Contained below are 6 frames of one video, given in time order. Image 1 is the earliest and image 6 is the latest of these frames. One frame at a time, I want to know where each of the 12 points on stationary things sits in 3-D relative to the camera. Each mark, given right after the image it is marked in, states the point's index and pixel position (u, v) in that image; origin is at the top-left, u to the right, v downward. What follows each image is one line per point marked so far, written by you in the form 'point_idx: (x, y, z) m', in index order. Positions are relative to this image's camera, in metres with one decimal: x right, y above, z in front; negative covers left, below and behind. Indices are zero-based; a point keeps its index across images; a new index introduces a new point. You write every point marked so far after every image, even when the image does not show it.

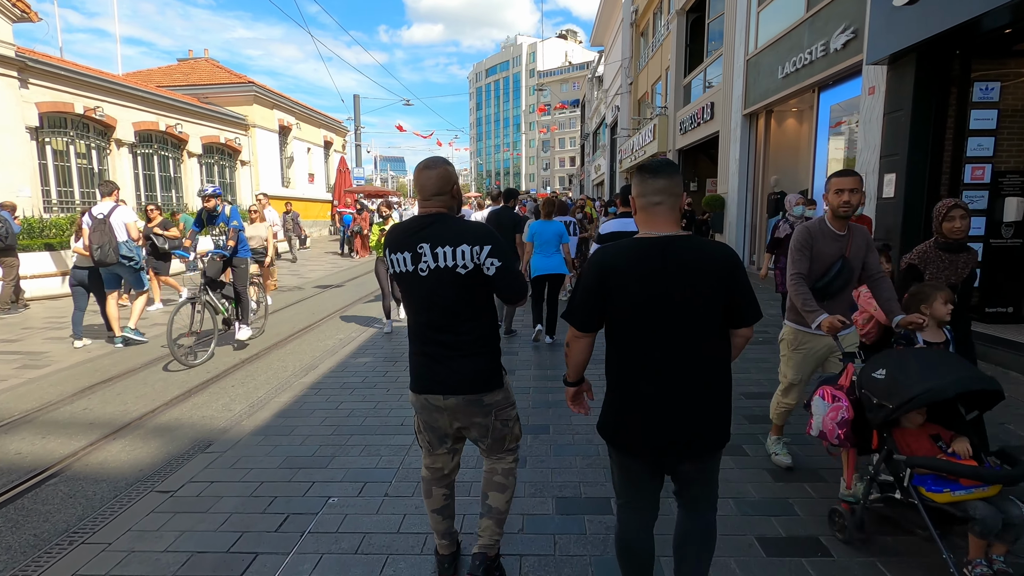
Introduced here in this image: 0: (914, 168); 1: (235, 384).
0: (+5.1, +1.5, +6.7) m
1: (-2.8, -1.0, +5.5) m
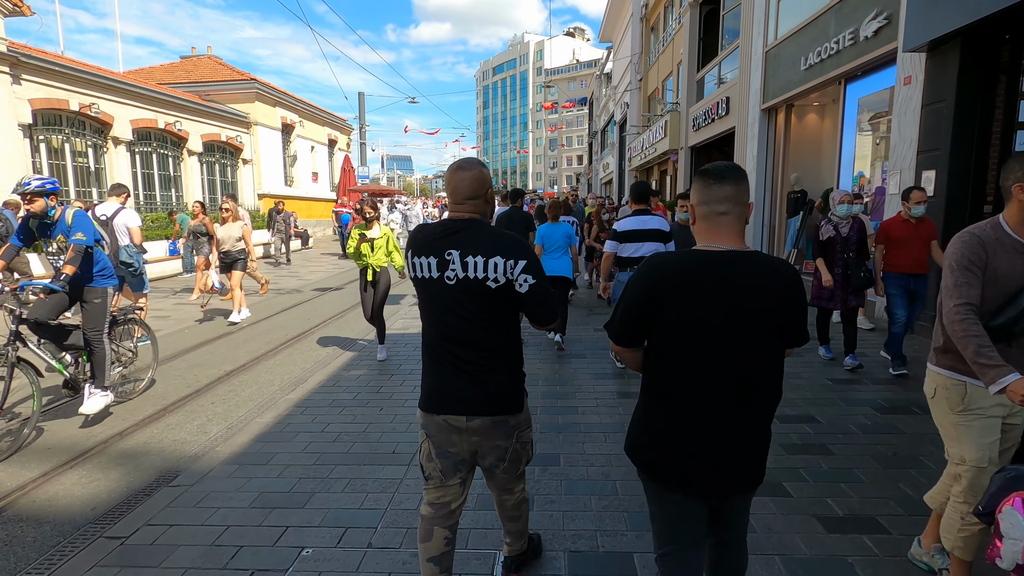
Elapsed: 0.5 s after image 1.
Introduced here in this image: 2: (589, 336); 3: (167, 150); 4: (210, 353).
0: (+5.1, +1.4, +6.2) m
1: (-2.8, -1.1, +5.0) m
2: (+1.0, -0.7, +7.2) m
3: (-11.2, +4.5, +17.4) m
4: (-3.7, -0.8, +6.6) m
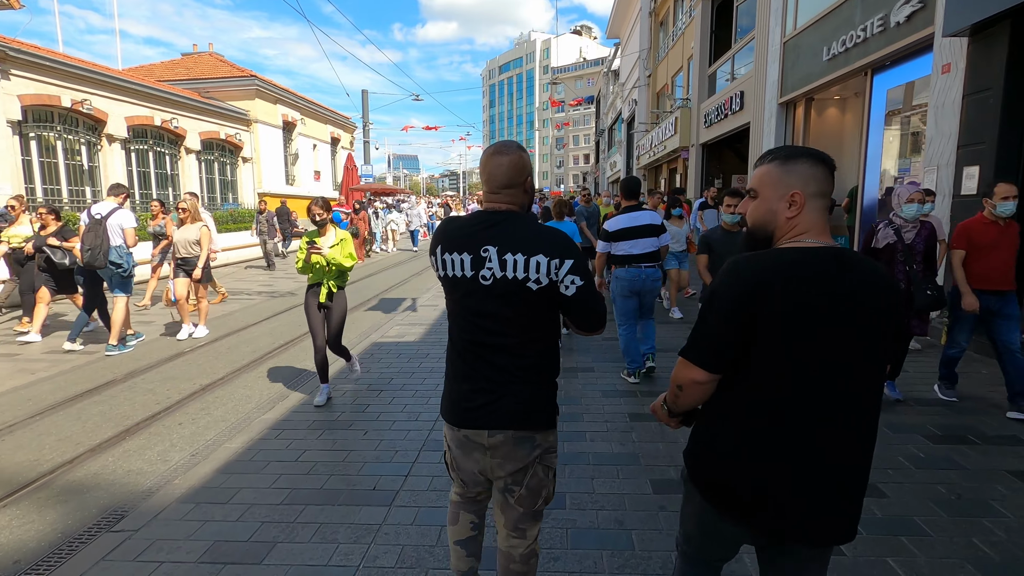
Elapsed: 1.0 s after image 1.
0: (+5.2, +1.3, +5.6) m
1: (-2.8, -1.1, +4.5) m
2: (+1.1, -0.7, +6.7) m
3: (-11.1, +4.4, +17.0) m
4: (-3.7, -0.9, +6.1) m
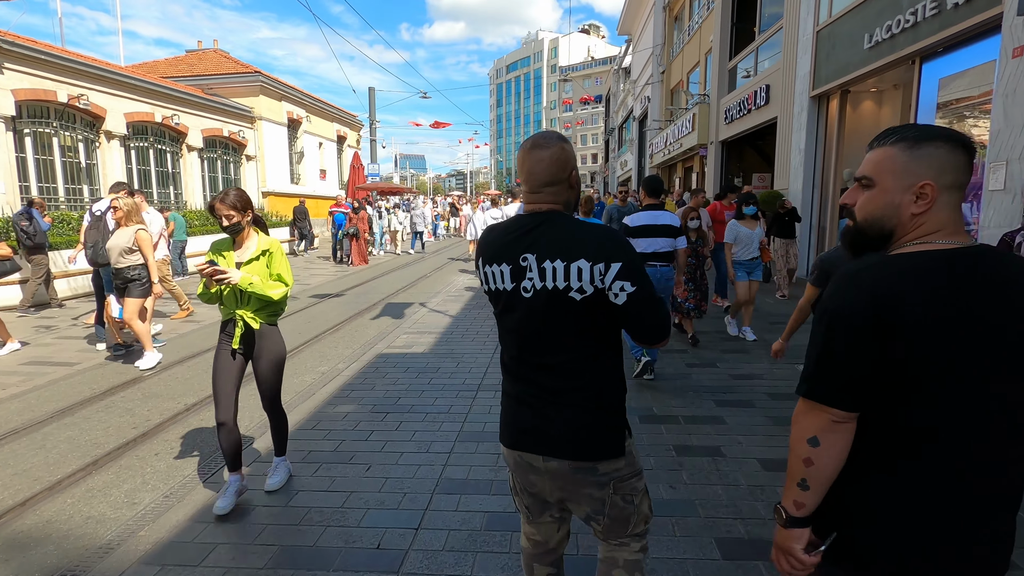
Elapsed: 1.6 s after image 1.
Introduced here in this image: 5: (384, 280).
0: (+5.4, +1.2, +4.9) m
1: (-2.6, -1.2, +4.0) m
2: (+1.3, -0.8, +6.1) m
3: (-10.7, +4.4, +16.6) m
4: (-3.5, -0.9, +5.6) m
5: (-2.8, +0.2, +11.9) m
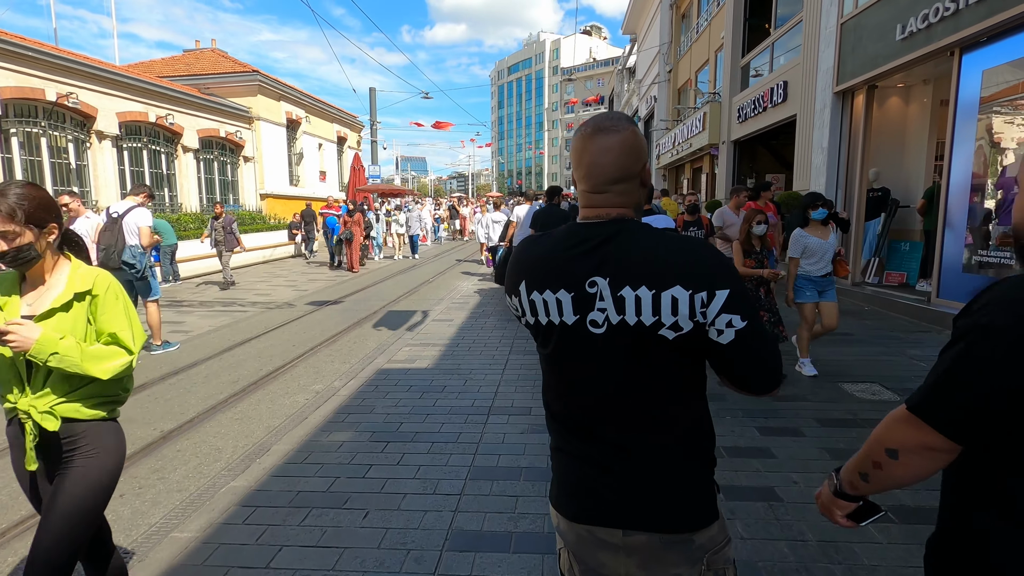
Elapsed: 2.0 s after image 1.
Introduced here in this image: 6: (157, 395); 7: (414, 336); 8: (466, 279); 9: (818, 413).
0: (+5.5, +1.2, +4.4) m
1: (-2.5, -1.3, +3.4) m
2: (+1.4, -0.9, +5.6) m
3: (-10.6, +4.2, +16.1) m
4: (-3.4, -1.0, +5.0) m
5: (-2.7, +0.1, +11.4) m
6: (-3.4, -1.0, +5.1) m
7: (-1.4, -0.7, +7.4) m
8: (-1.1, +0.2, +12.6) m
9: (+2.5, -1.0, +4.4) m
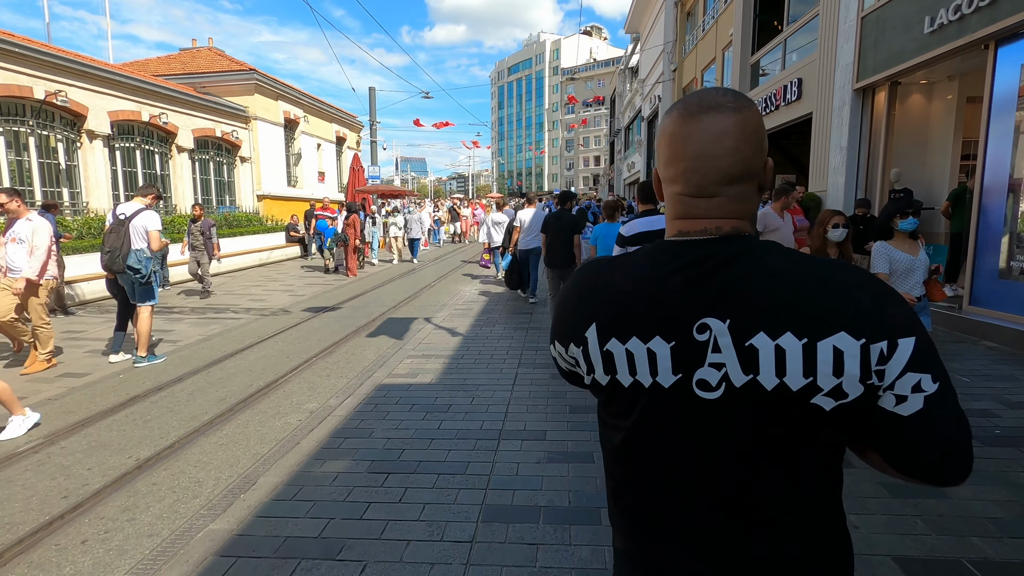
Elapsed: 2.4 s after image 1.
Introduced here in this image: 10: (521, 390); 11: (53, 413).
0: (+5.6, +1.1, +4.0) m
1: (-2.4, -1.4, +3.0) m
2: (+1.5, -1.0, +5.1) m
3: (-10.5, +4.1, +15.6) m
4: (-3.2, -1.1, +4.6) m
5: (-2.6, 0.0, +11.0) m
6: (-3.3, -1.1, +4.7) m
7: (-1.3, -0.8, +6.9) m
8: (-1.0, +0.1, +12.2) m
9: (+2.6, -1.1, +4.0) m
10: (+0.1, -1.0, +5.2) m
11: (-4.1, -1.1, +4.8) m
